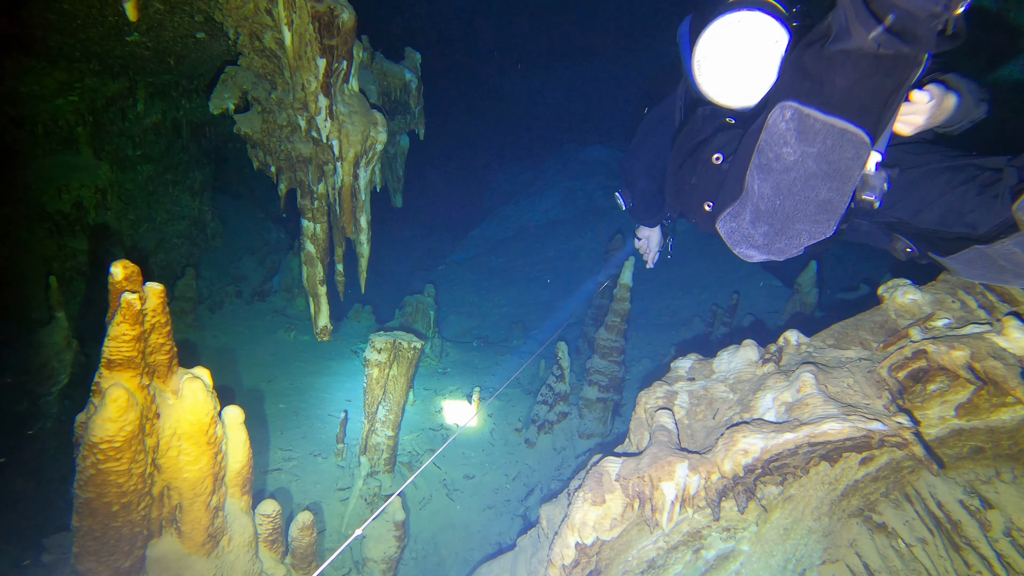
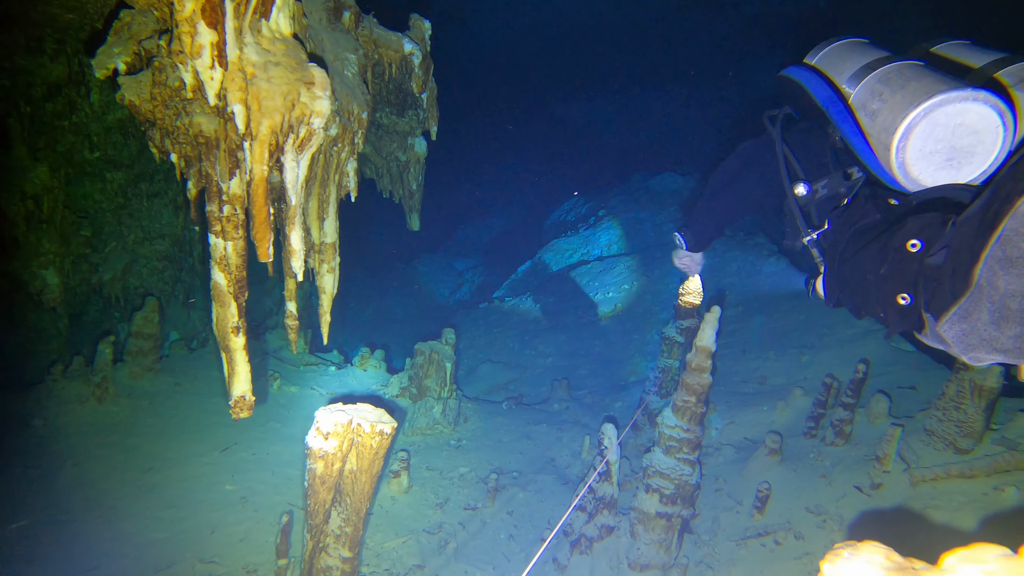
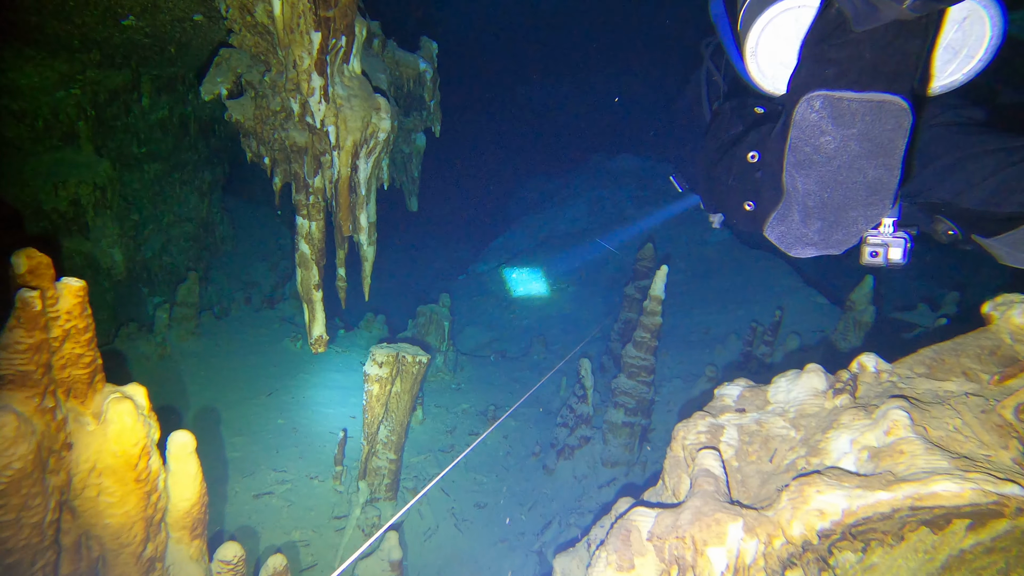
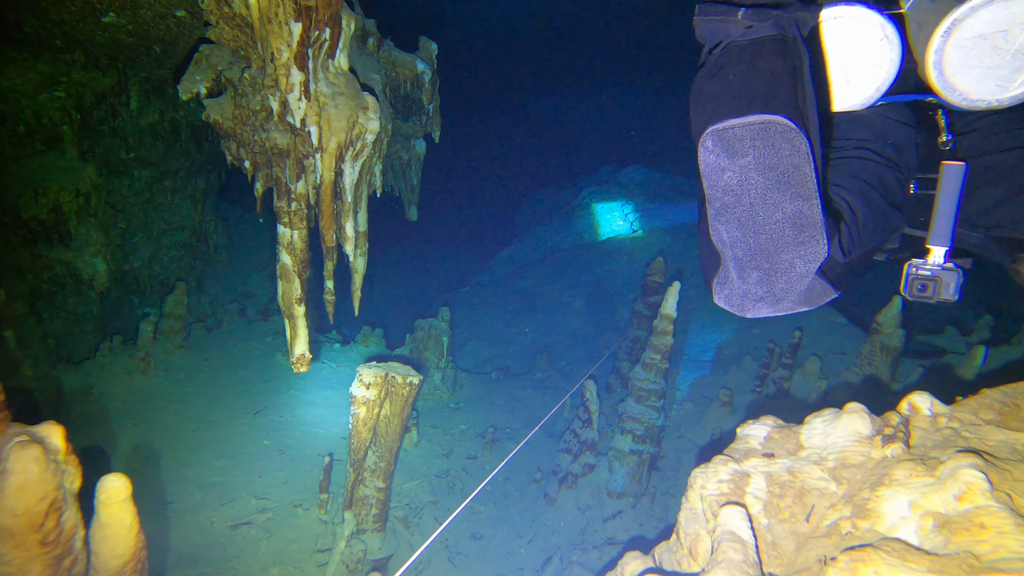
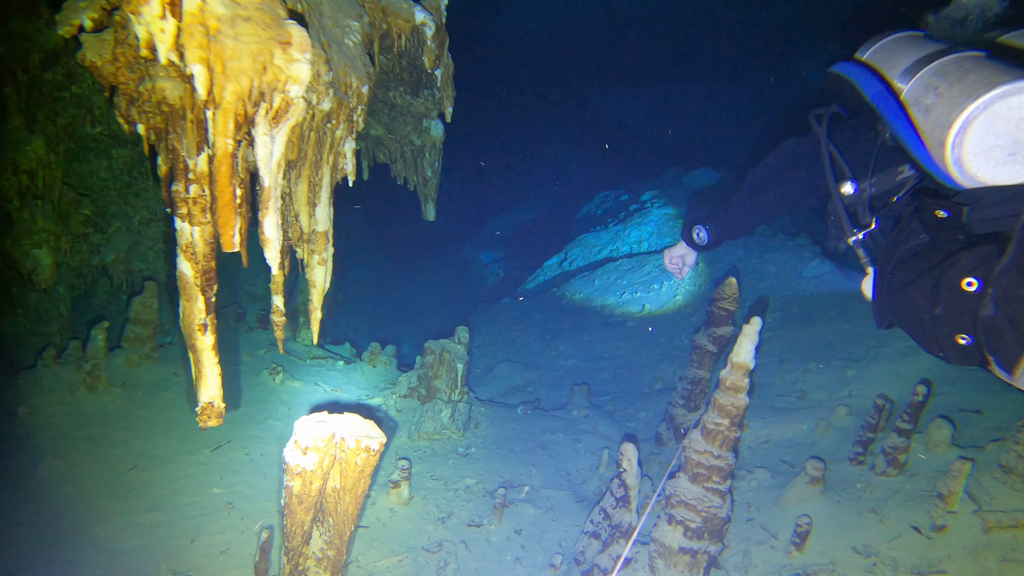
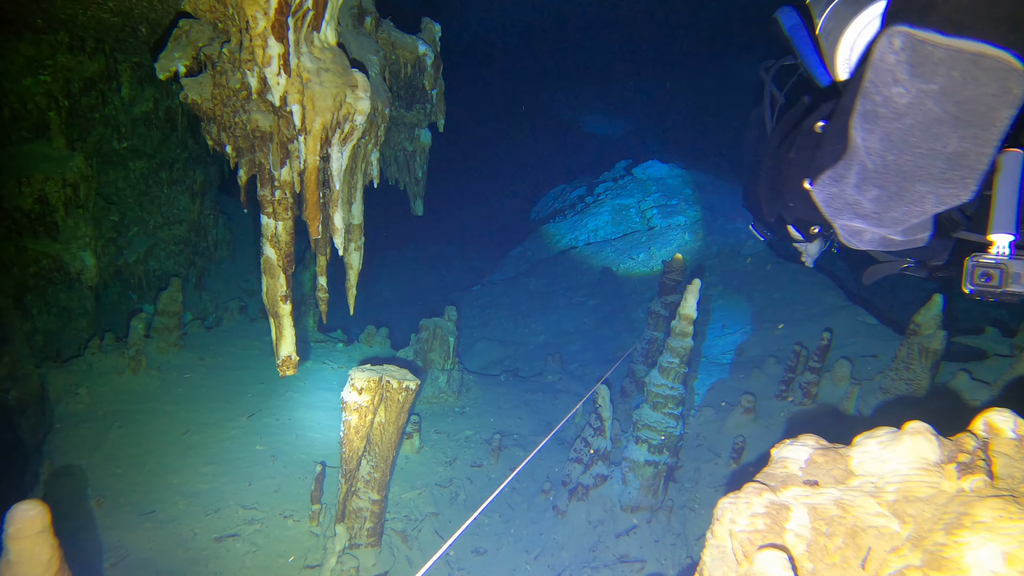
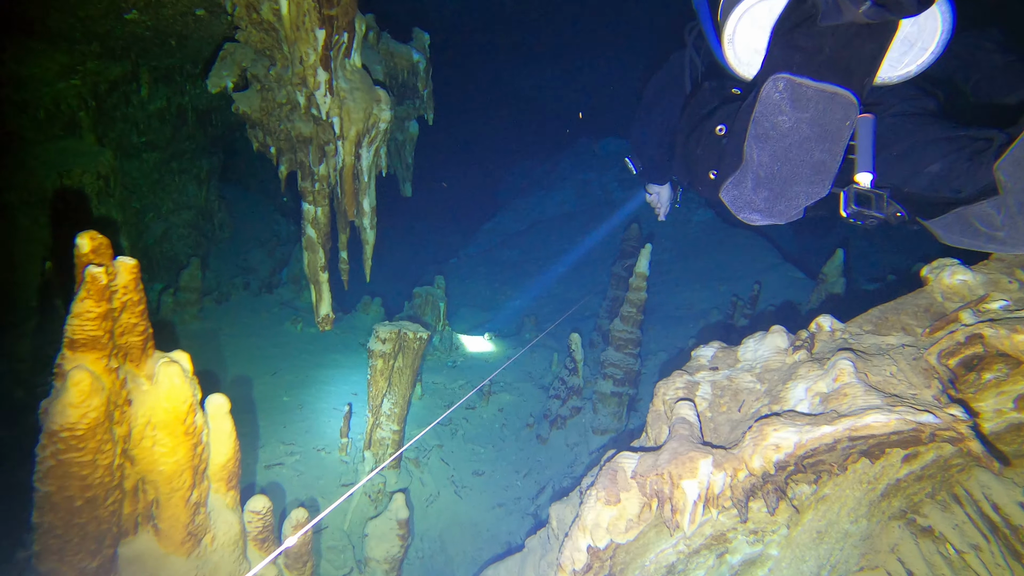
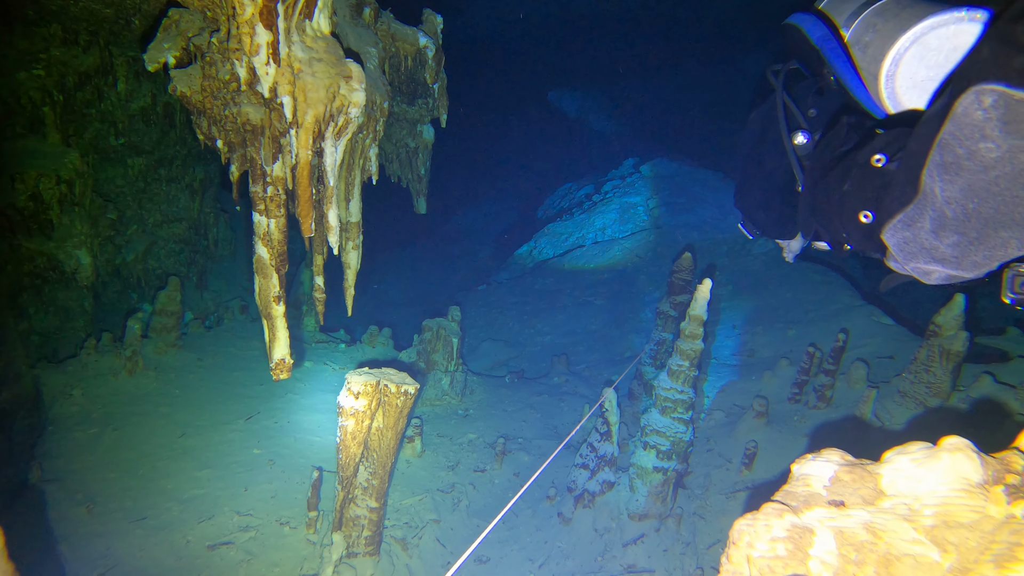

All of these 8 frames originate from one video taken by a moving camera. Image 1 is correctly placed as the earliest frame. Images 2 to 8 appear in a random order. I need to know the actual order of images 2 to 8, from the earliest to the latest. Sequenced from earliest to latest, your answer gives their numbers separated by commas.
7, 3, 4, 6, 8, 2, 5
